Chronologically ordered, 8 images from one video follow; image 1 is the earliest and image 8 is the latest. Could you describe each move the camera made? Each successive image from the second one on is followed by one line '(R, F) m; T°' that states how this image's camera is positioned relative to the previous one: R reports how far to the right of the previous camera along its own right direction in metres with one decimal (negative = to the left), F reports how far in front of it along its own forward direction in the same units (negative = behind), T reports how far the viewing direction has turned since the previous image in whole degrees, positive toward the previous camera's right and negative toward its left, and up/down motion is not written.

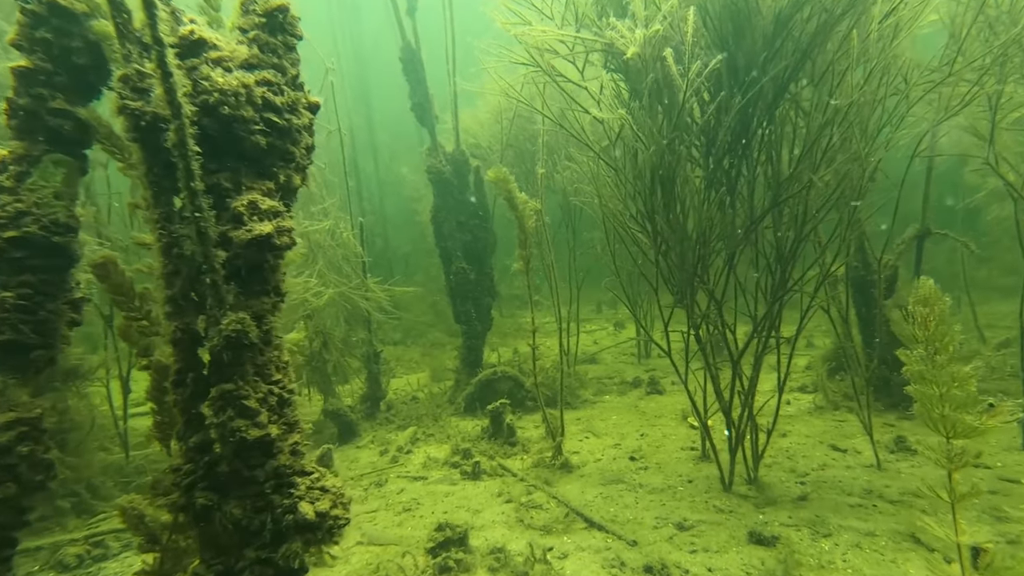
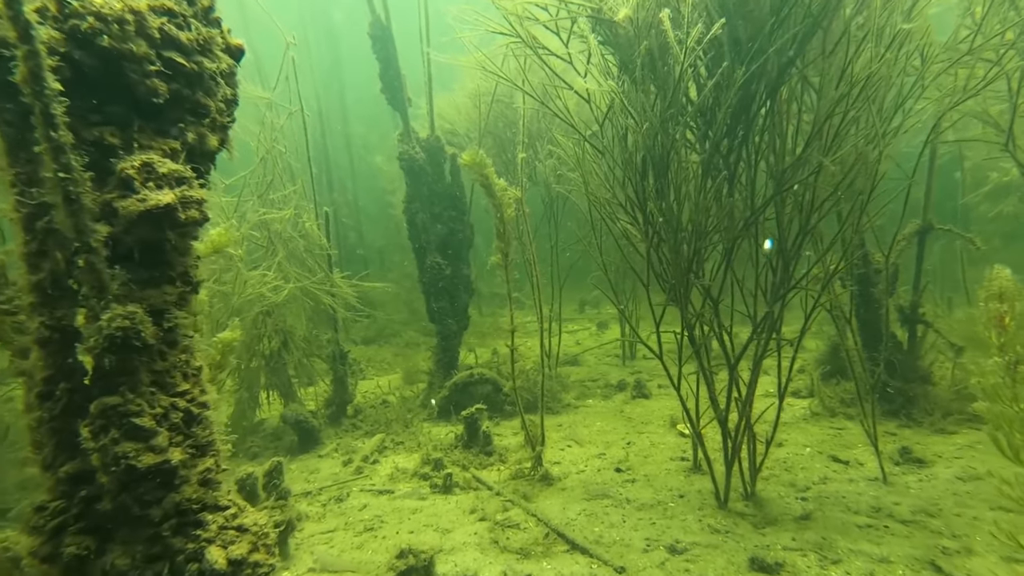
(0.0, +0.5) m; +2°
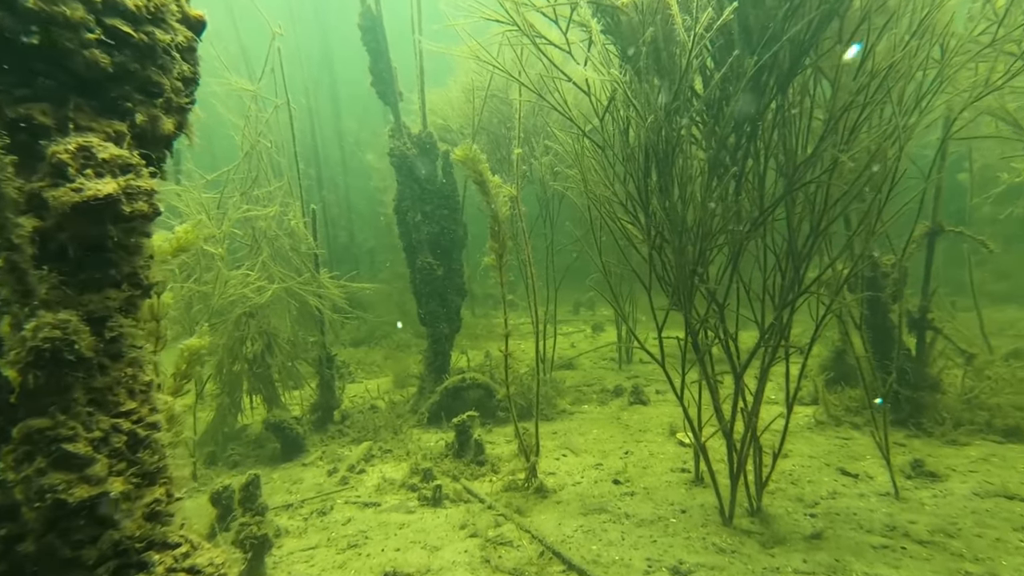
(0.0, +0.2) m; +1°
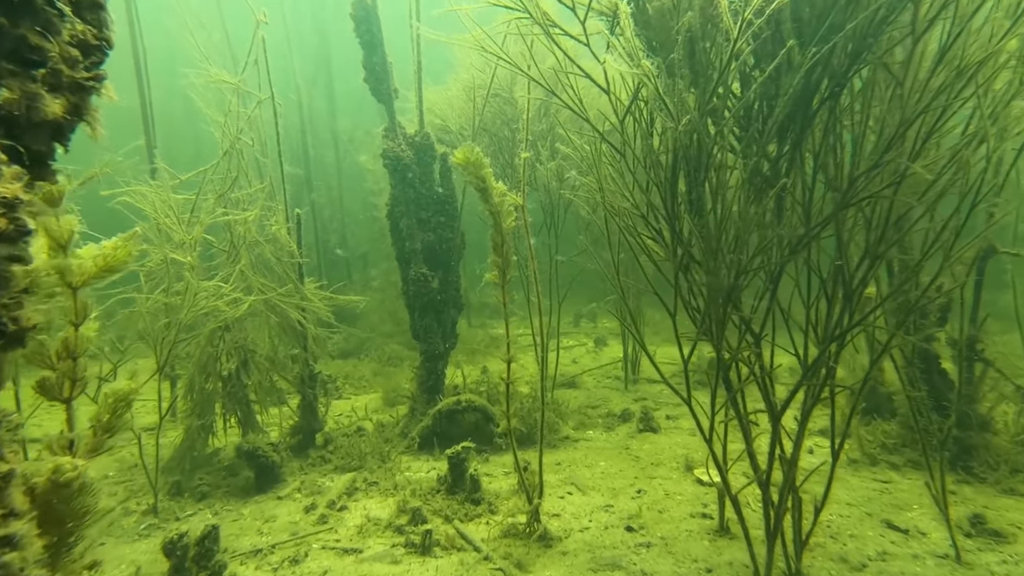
(-0.1, +0.5) m; 0°
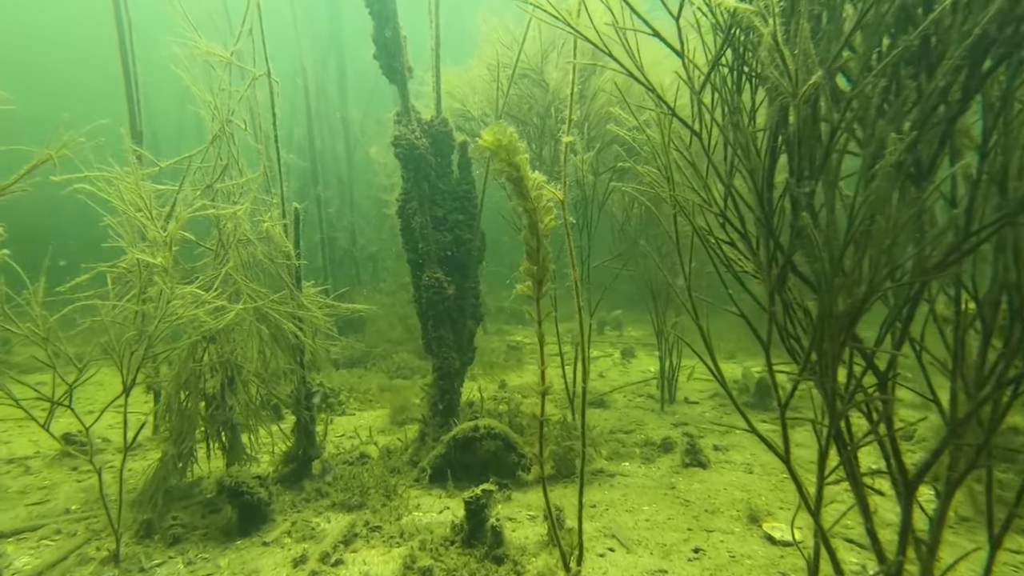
(-0.2, +0.8) m; -1°
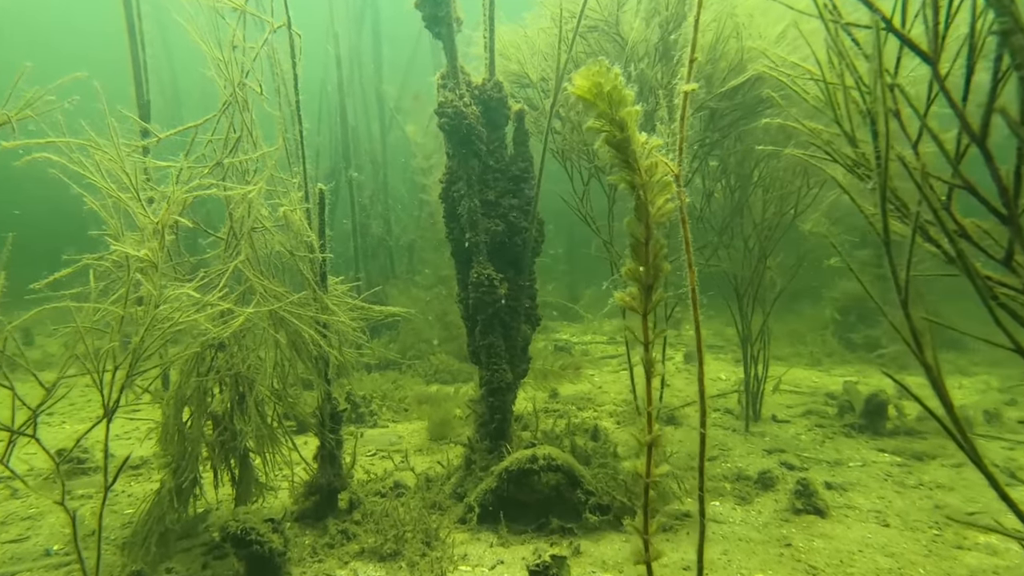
(-0.3, +1.0) m; -3°
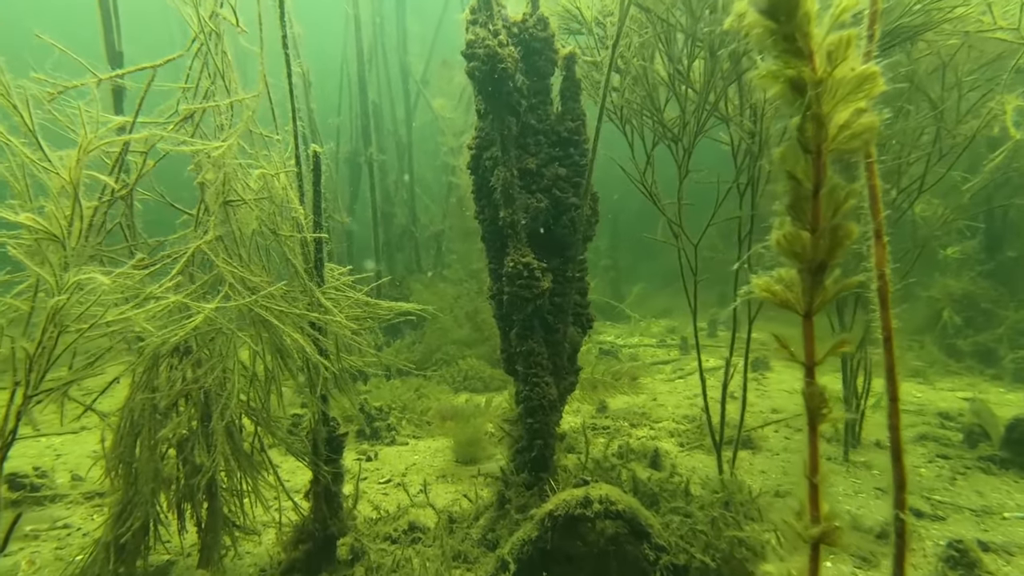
(-0.1, +1.0) m; -3°
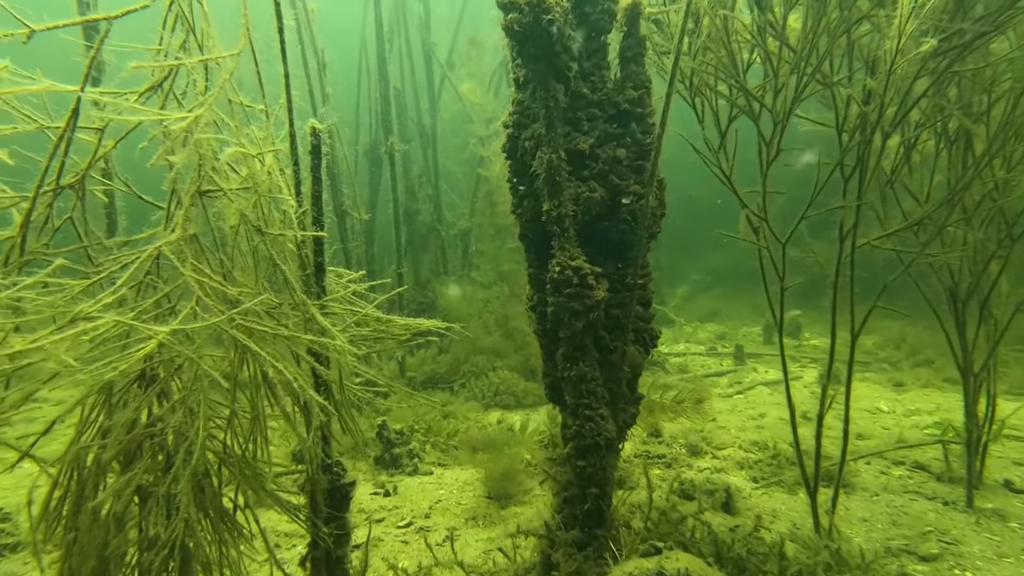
(-0.1, +0.8) m; -3°
